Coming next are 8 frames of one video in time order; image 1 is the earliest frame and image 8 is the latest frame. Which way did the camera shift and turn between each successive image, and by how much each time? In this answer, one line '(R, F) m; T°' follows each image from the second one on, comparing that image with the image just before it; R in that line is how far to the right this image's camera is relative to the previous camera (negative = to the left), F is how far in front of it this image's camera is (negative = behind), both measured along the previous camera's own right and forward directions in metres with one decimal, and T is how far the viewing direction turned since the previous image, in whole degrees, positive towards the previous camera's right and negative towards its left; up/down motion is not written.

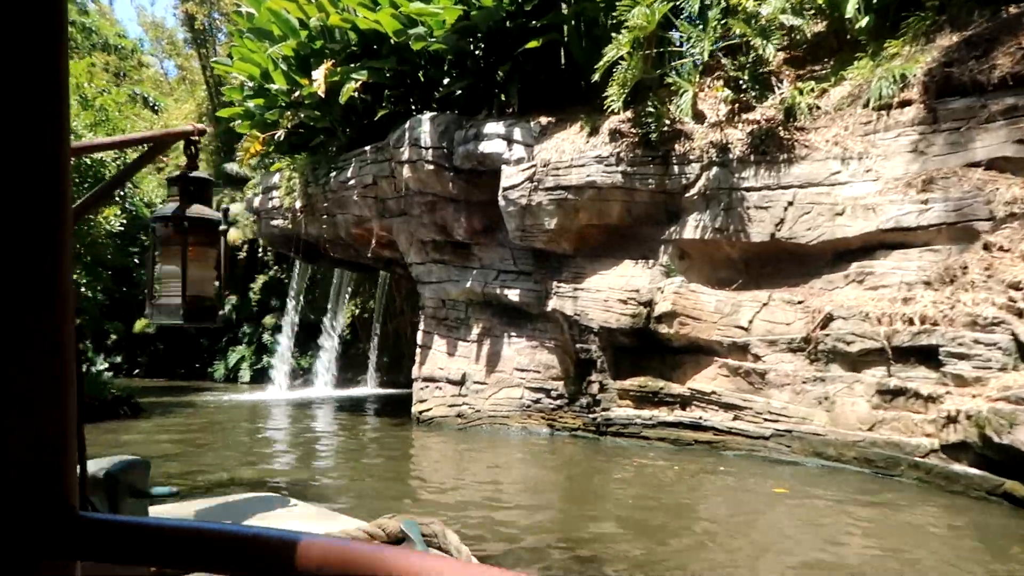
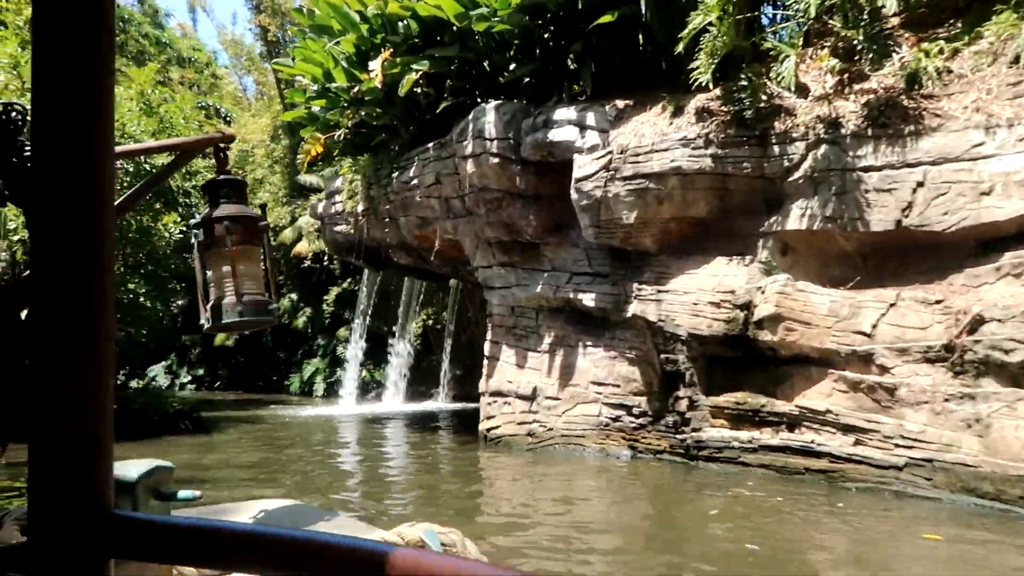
(+0.1, +1.0) m; -6°
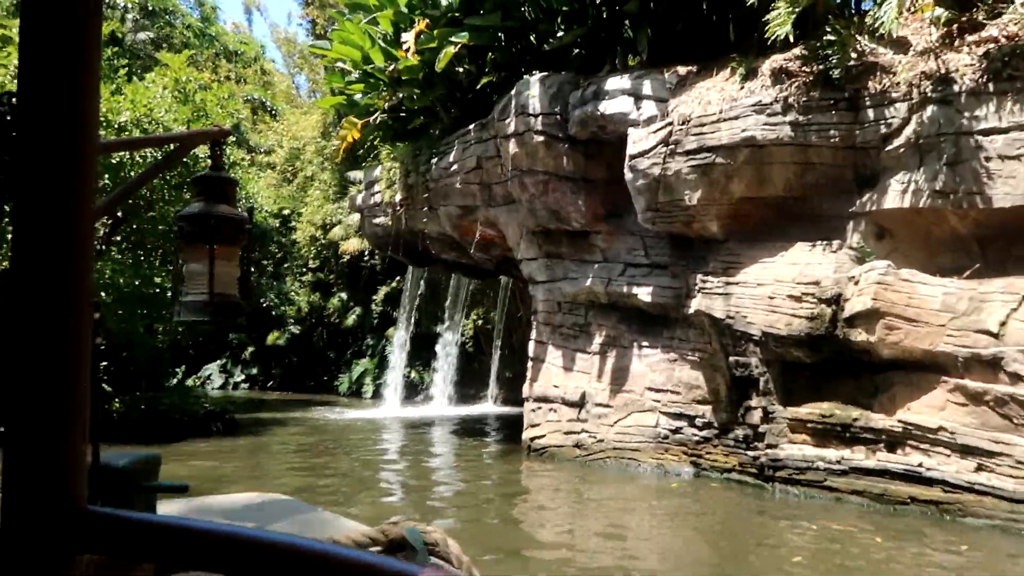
(+0.1, +1.0) m; -4°
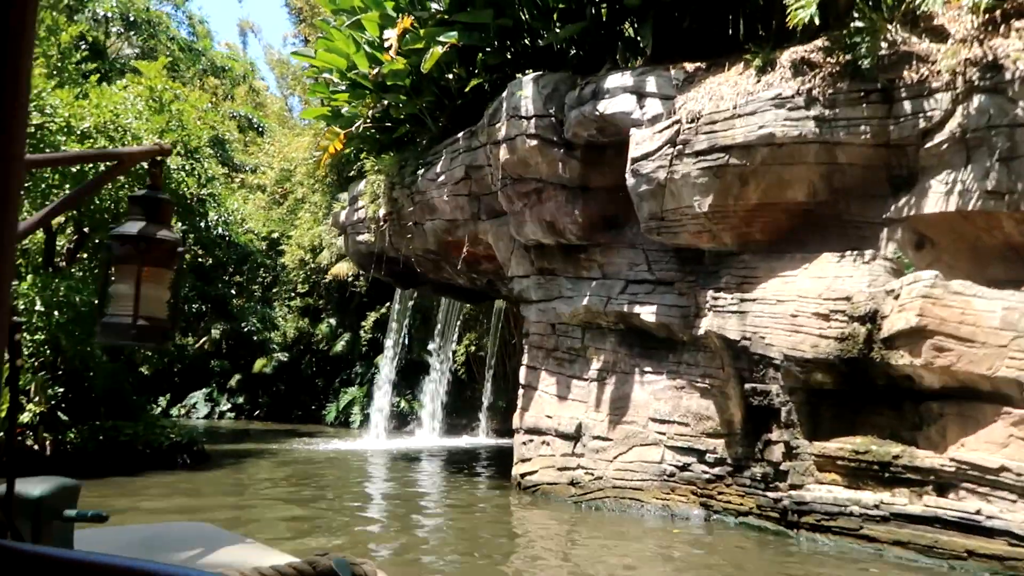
(+0.1, +0.8) m; 0°
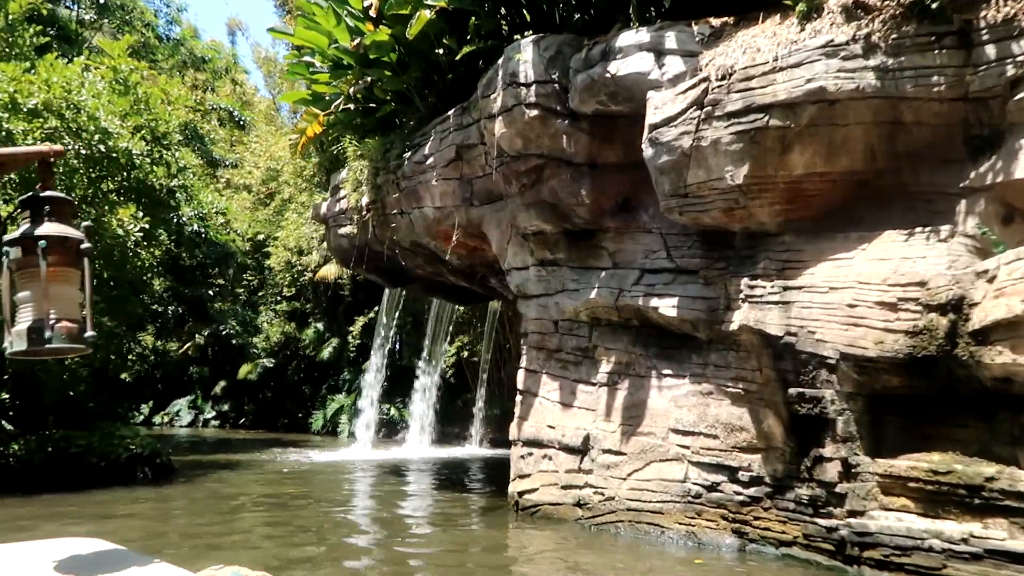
(0.0, +1.0) m; 0°
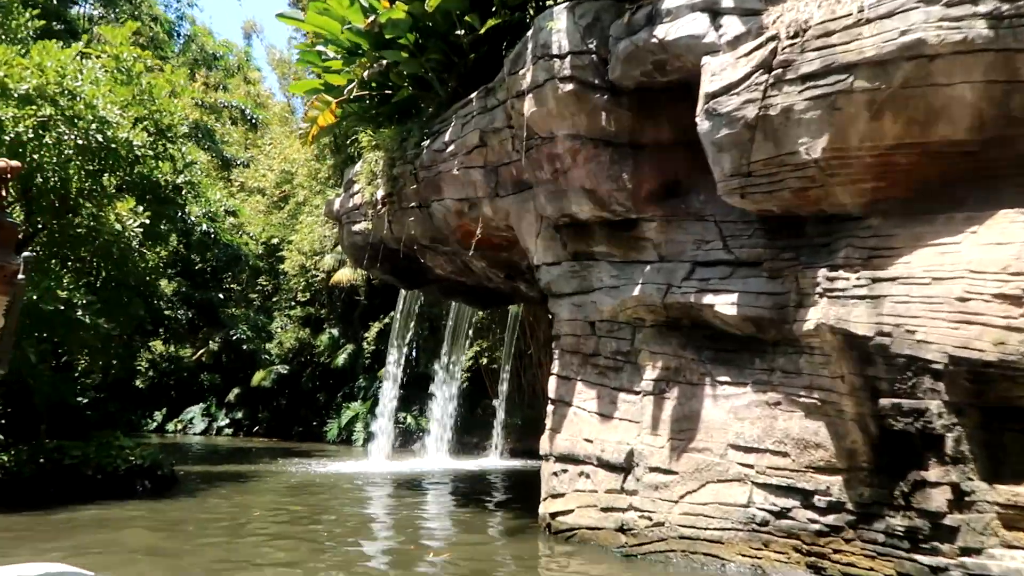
(-0.1, +0.8) m; -1°
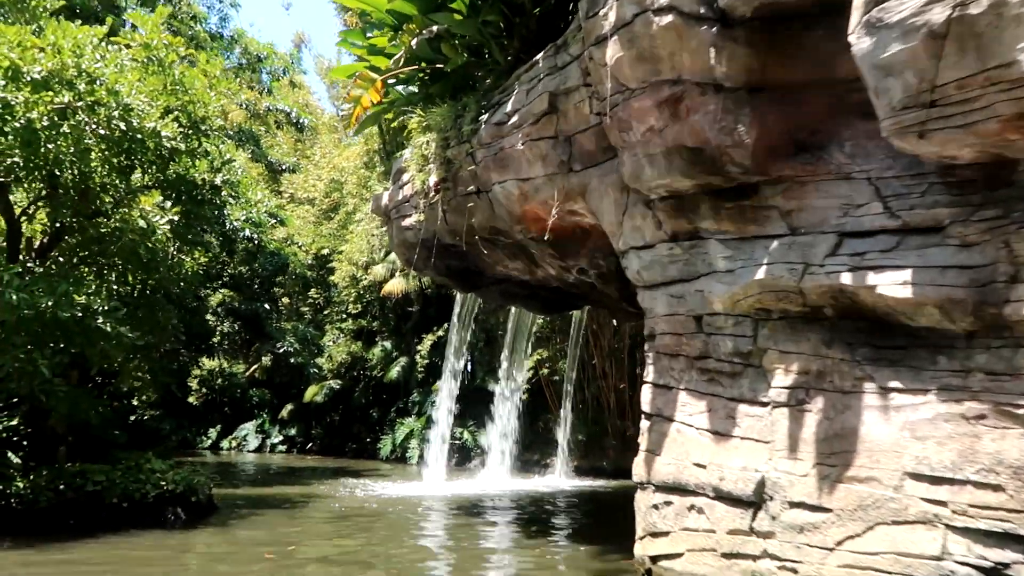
(-0.2, +1.2) m; -4°
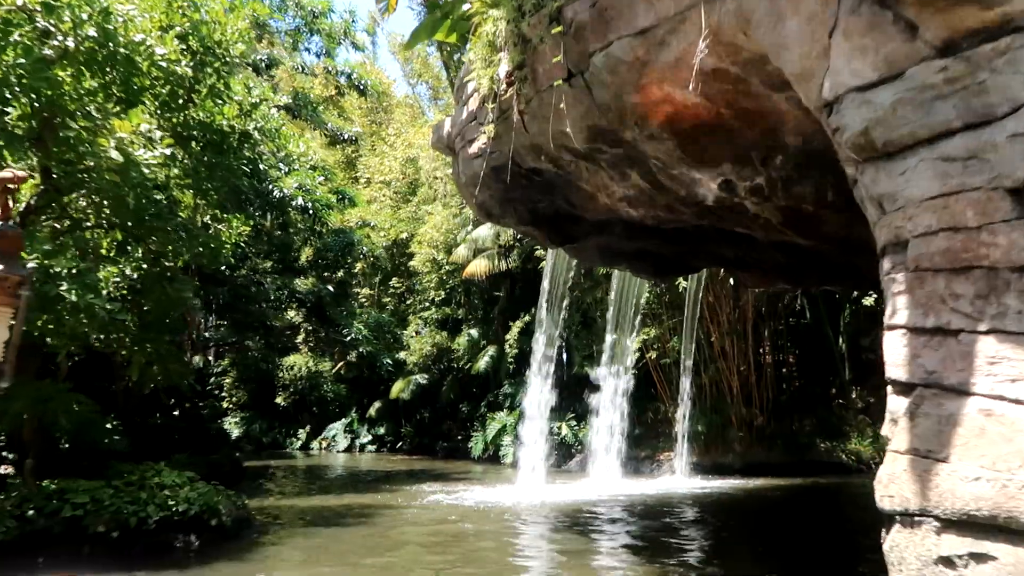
(-0.2, +2.4) m; -7°
